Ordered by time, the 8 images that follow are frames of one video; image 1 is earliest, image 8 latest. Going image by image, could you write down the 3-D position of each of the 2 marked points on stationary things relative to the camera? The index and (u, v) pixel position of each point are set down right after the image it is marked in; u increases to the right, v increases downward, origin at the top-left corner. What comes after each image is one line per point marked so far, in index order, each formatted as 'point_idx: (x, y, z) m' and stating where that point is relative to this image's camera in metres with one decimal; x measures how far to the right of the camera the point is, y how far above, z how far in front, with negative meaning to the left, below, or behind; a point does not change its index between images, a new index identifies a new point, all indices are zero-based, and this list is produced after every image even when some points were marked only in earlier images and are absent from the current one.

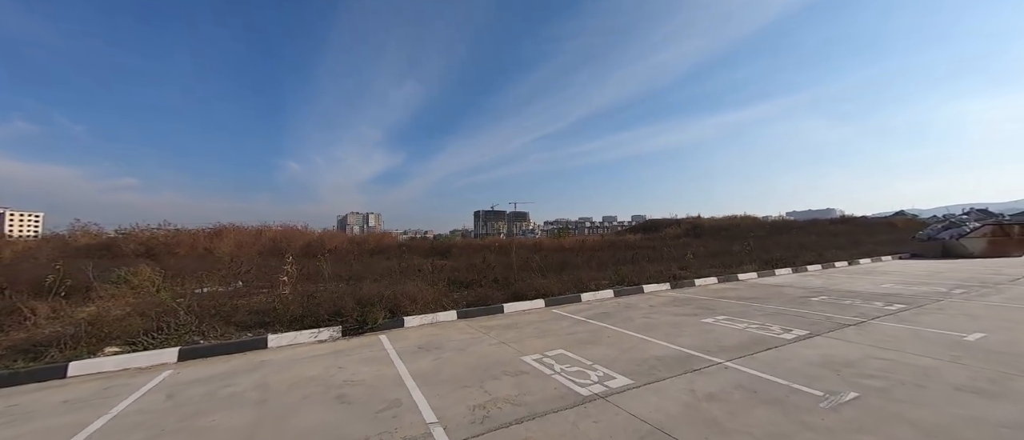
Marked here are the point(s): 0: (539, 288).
0: (+0.5, -1.4, +7.3) m
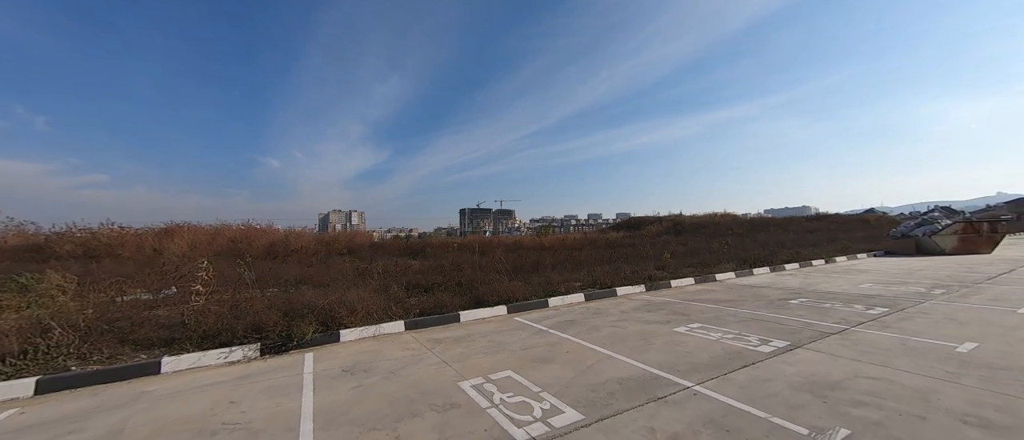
0: (-0.2, -1.4, +6.7) m
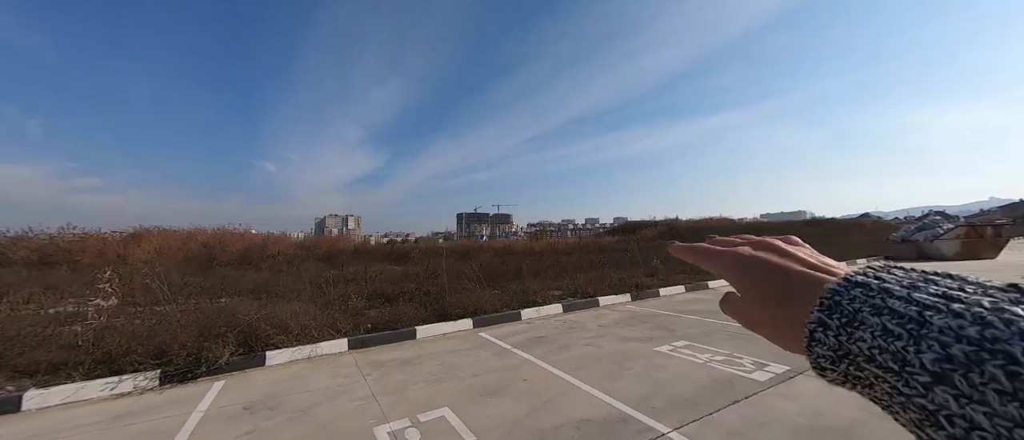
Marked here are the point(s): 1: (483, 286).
0: (-0.7, -1.4, +6.0) m
1: (-0.7, -1.5, +8.3) m
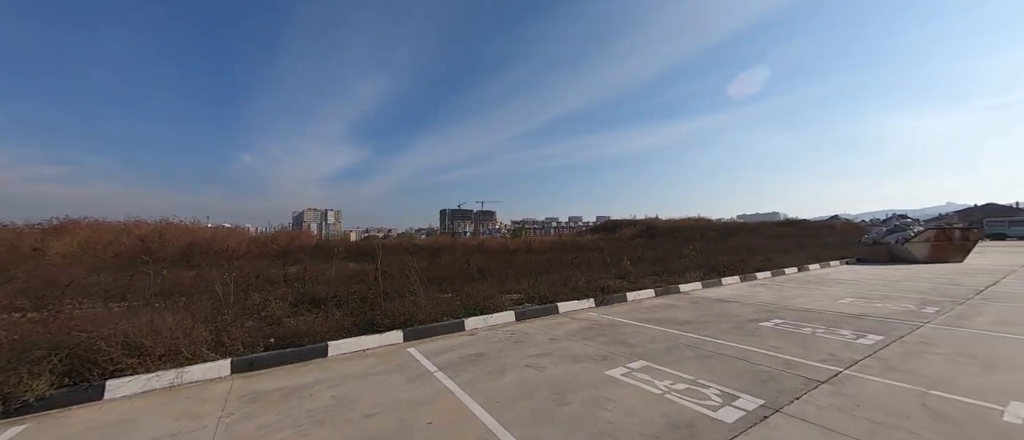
0: (-1.6, -1.4, +5.2) m
1: (-1.7, -1.4, +7.4) m
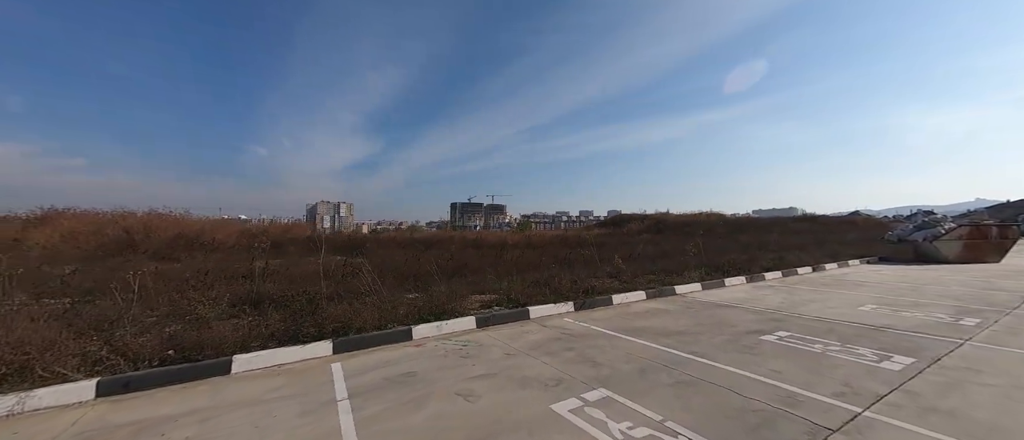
0: (-2.2, -1.3, +4.5) m
1: (-2.2, -1.3, +6.7) m
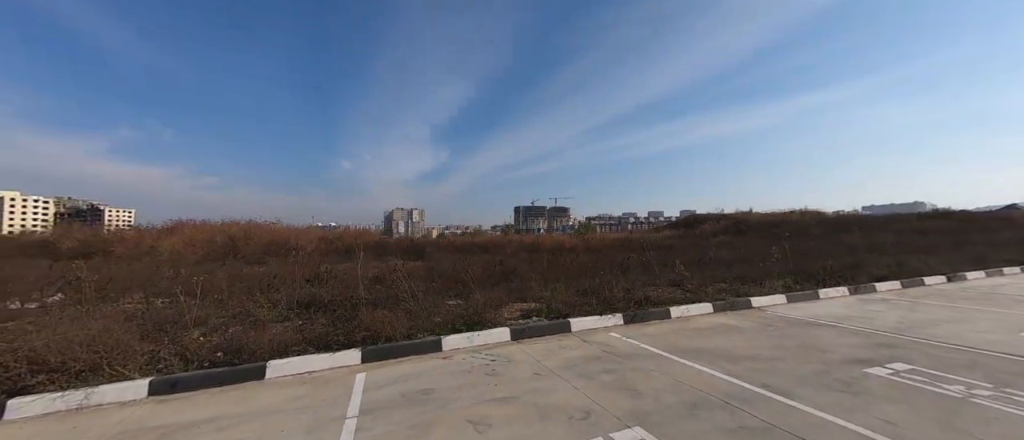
0: (-1.8, -1.3, +4.5) m
1: (-1.3, -1.4, +6.7) m
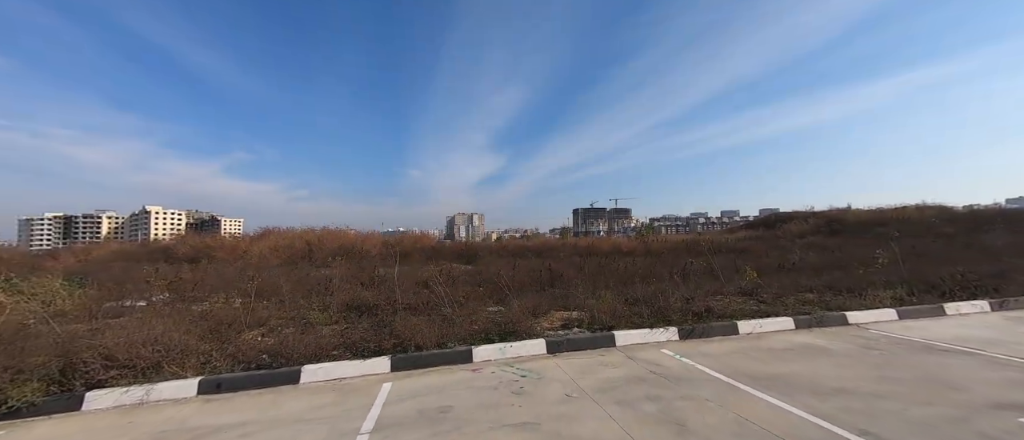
0: (-1.3, -1.4, +4.4) m
1: (-0.5, -1.5, +6.5) m
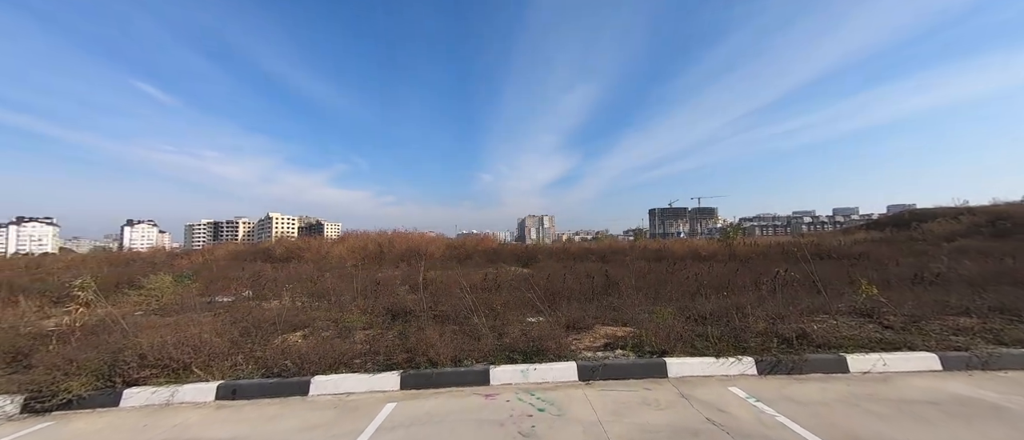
0: (-1.0, -1.5, +4.0) m
1: (+0.2, -1.5, +5.9) m
